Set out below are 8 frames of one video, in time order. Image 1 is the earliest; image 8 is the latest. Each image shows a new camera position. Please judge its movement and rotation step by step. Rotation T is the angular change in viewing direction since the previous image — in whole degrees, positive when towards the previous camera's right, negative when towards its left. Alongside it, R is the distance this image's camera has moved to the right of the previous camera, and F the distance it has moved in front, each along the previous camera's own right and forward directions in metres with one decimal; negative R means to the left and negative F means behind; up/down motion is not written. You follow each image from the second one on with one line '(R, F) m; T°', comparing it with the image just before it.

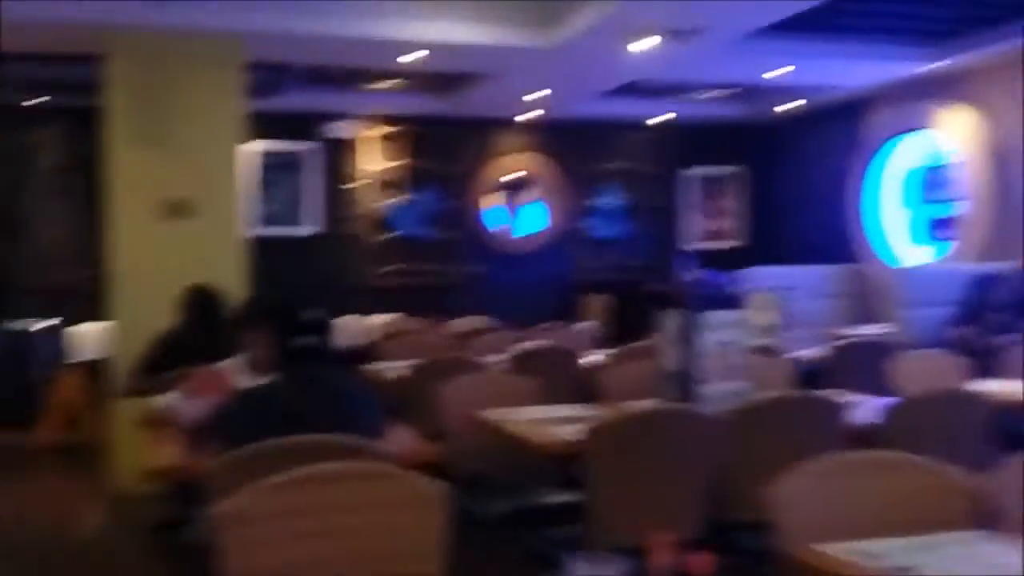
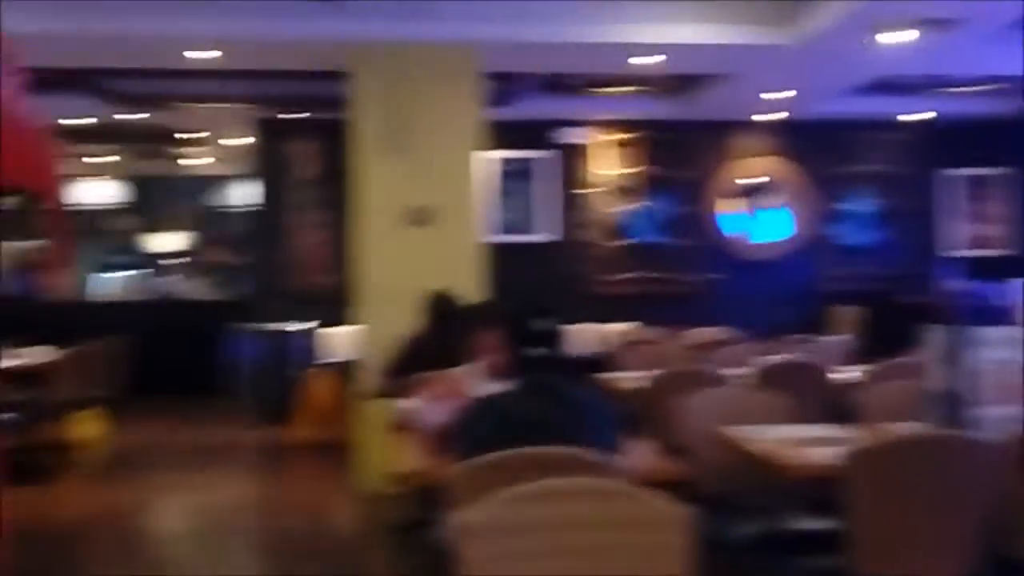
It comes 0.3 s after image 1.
(+0.1, +0.1) m; -15°
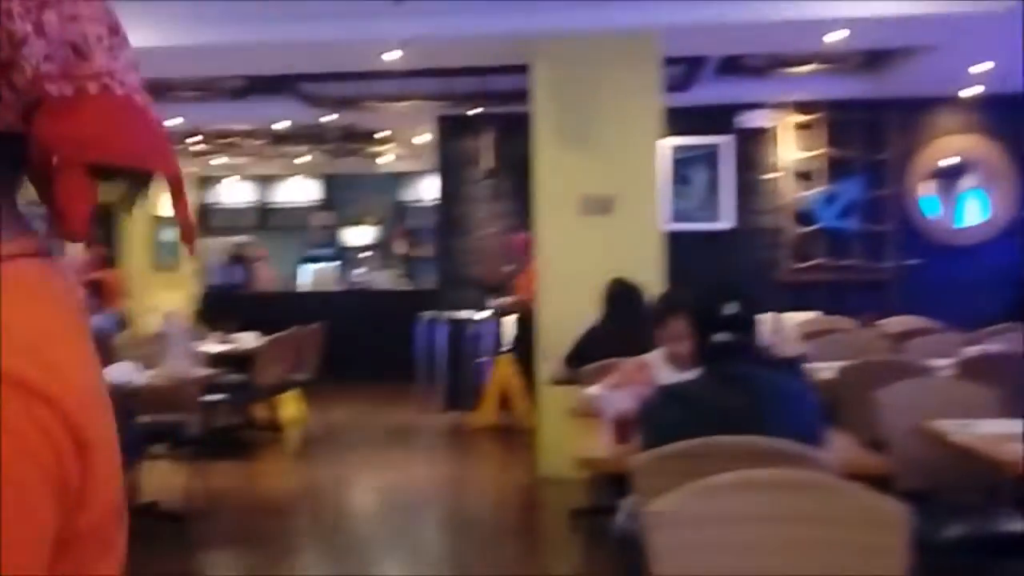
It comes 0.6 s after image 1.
(-0.1, -0.1) m; -10°
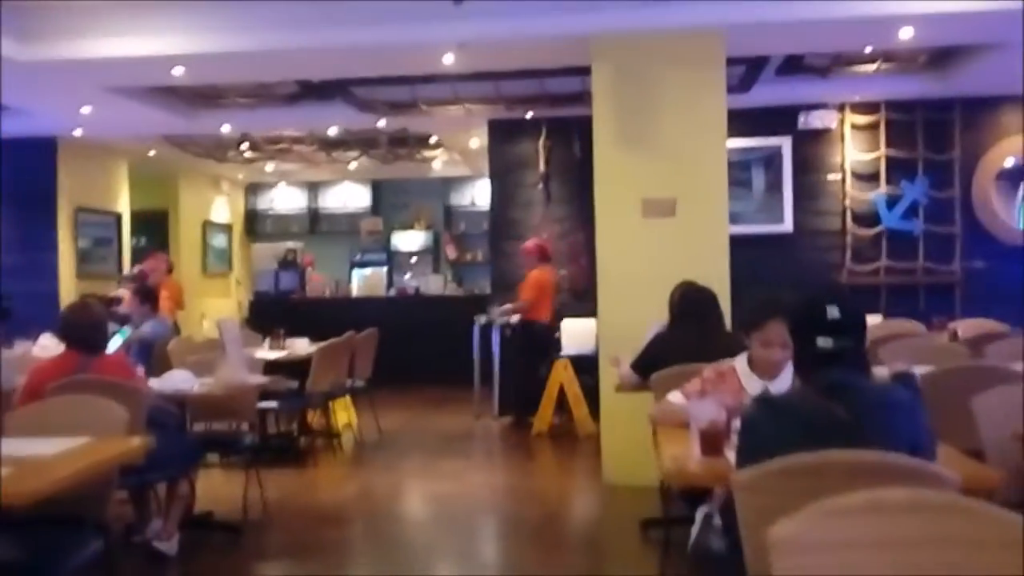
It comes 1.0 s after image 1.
(-0.2, +0.1) m; -2°
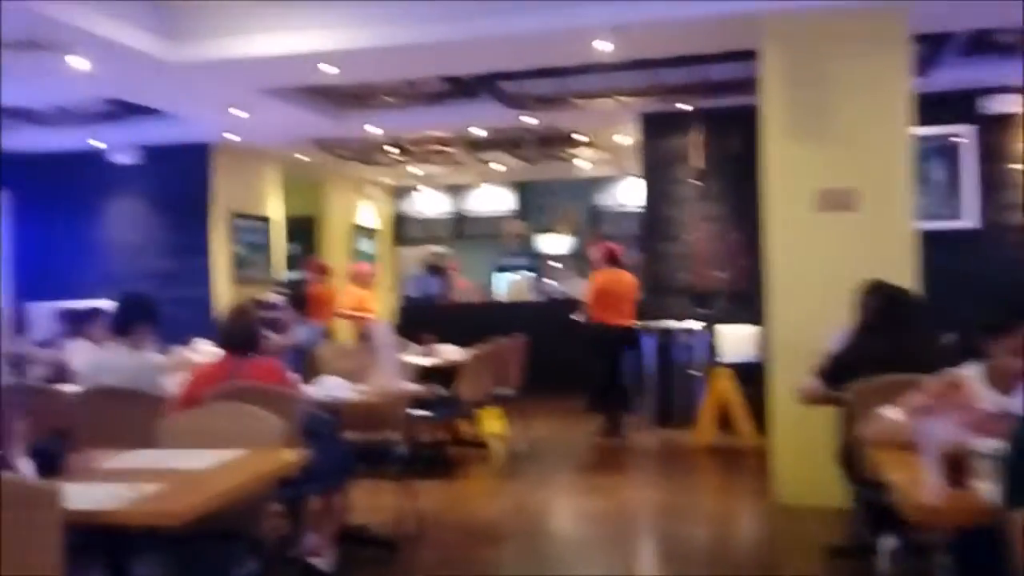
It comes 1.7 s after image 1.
(-0.2, +0.4) m; -8°
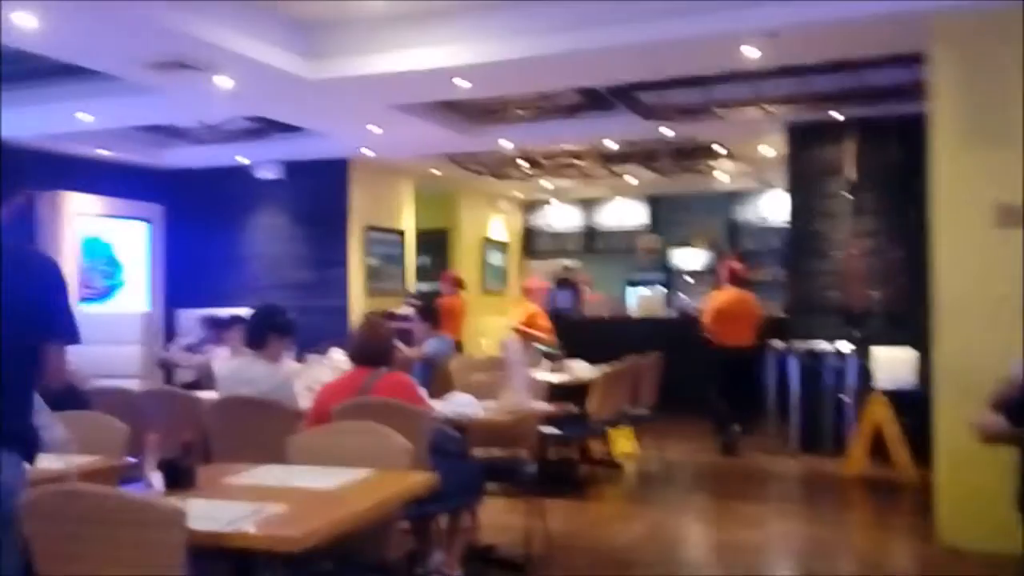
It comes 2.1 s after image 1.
(0.0, +0.2) m; -8°
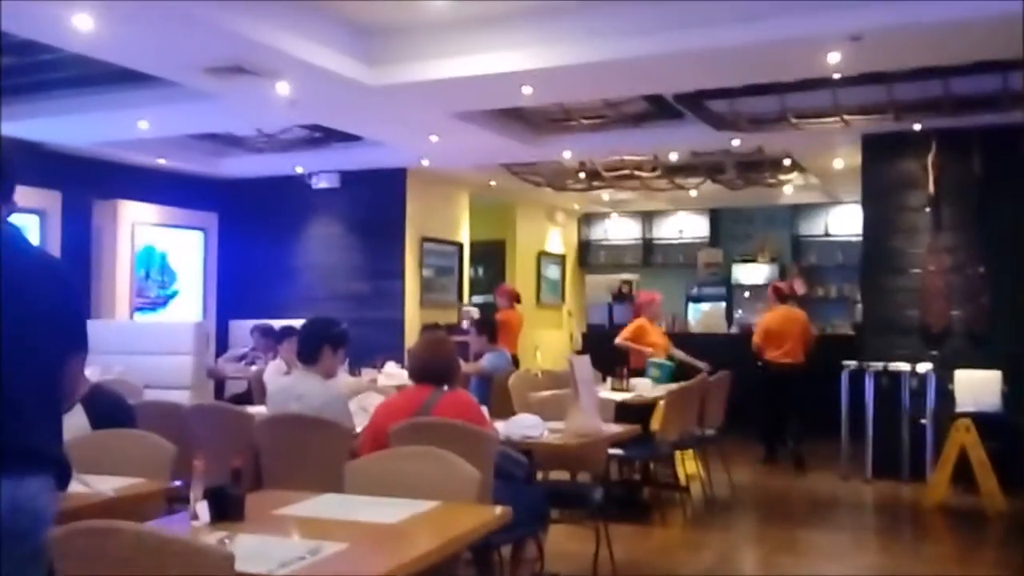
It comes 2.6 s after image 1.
(-0.1, +0.3) m; -3°
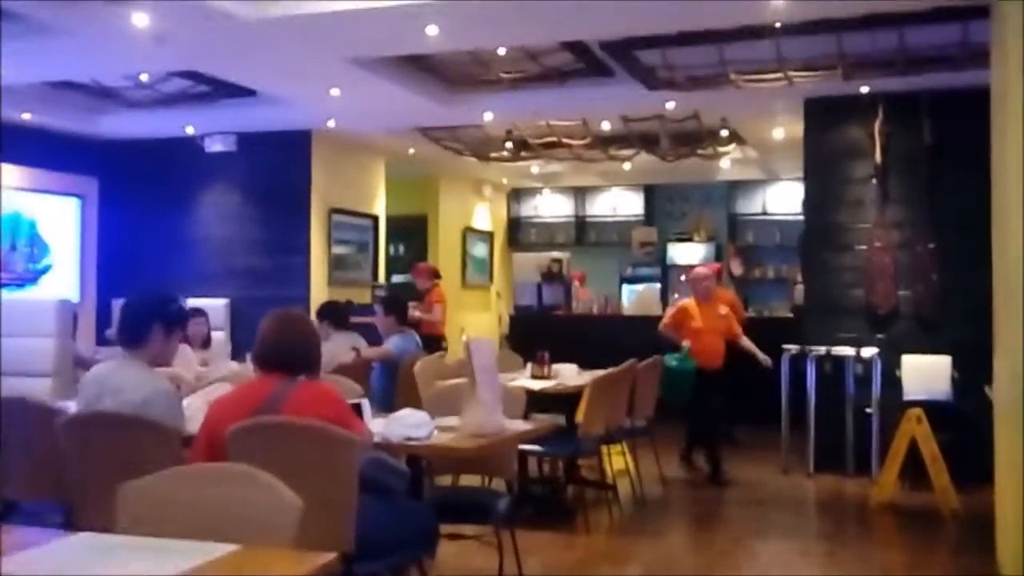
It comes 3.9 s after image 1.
(+0.2, +0.8) m; +4°
